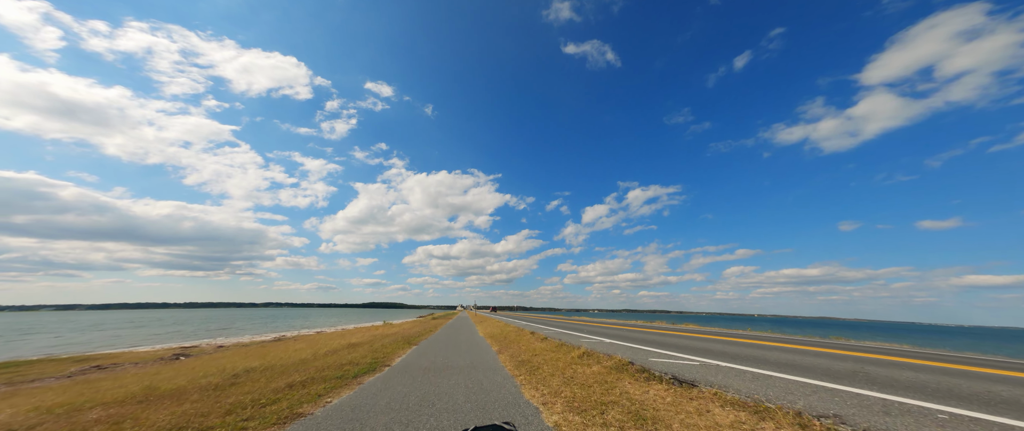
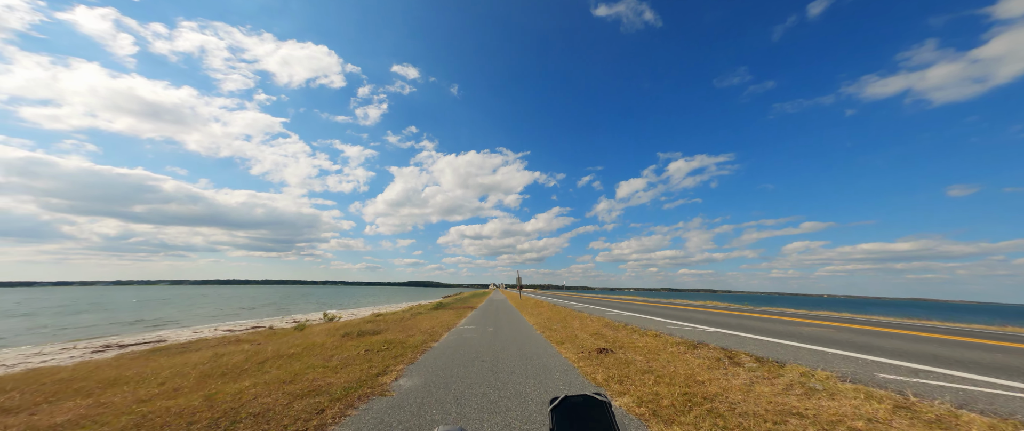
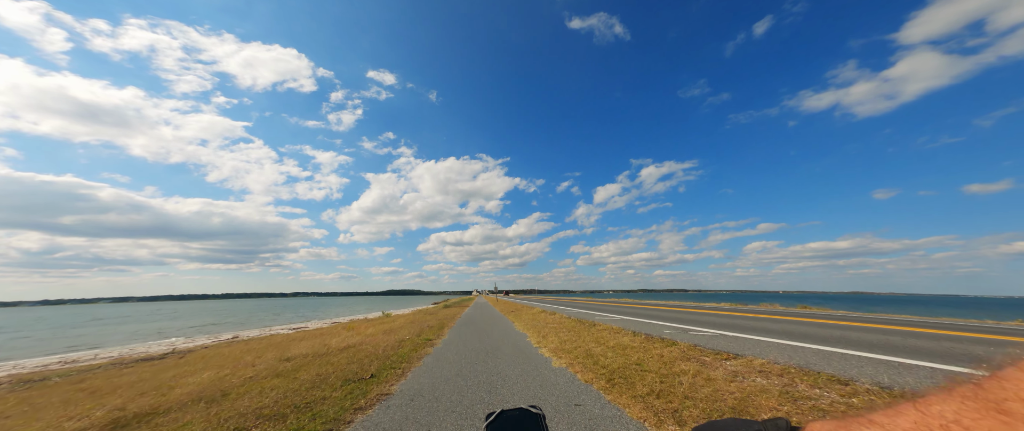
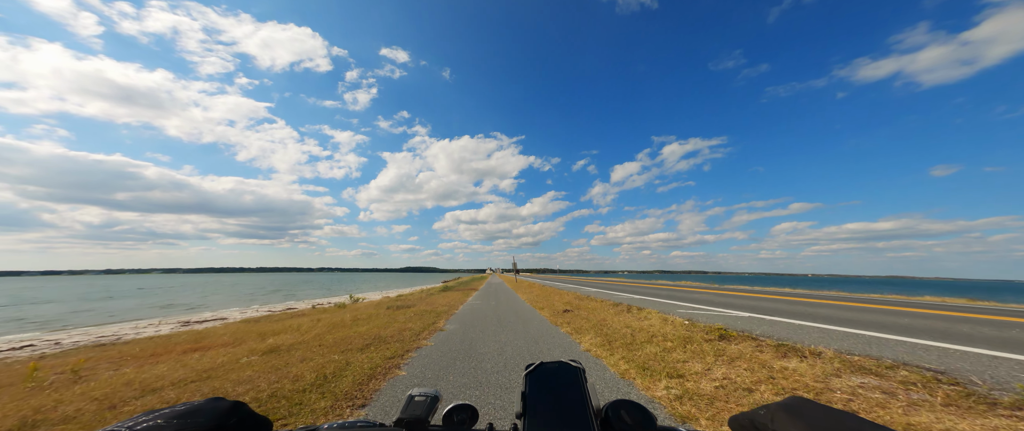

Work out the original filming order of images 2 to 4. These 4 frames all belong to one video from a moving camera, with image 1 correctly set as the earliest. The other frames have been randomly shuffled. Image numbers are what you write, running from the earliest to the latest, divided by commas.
3, 4, 2
